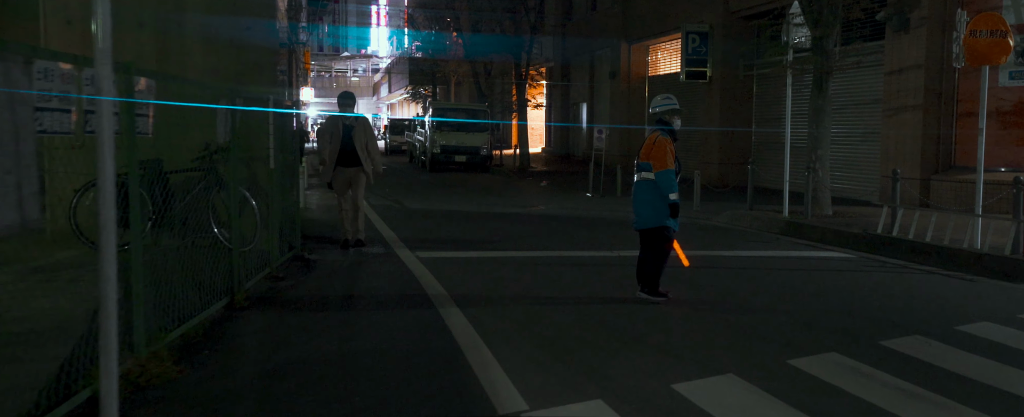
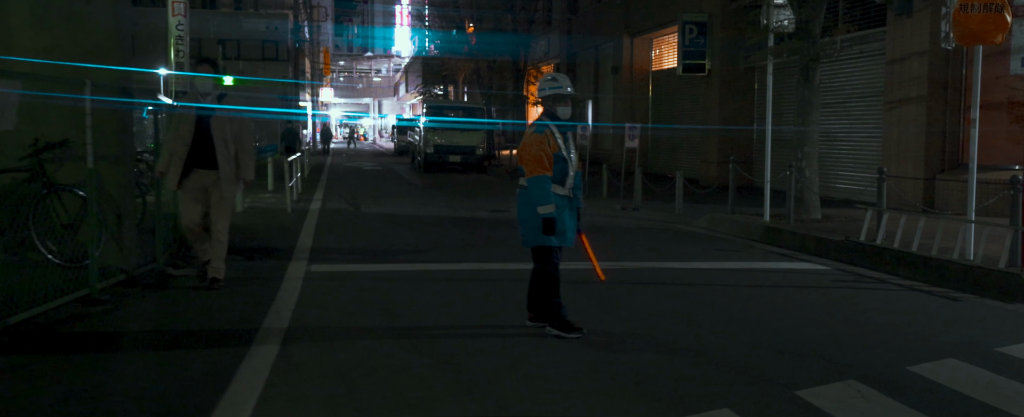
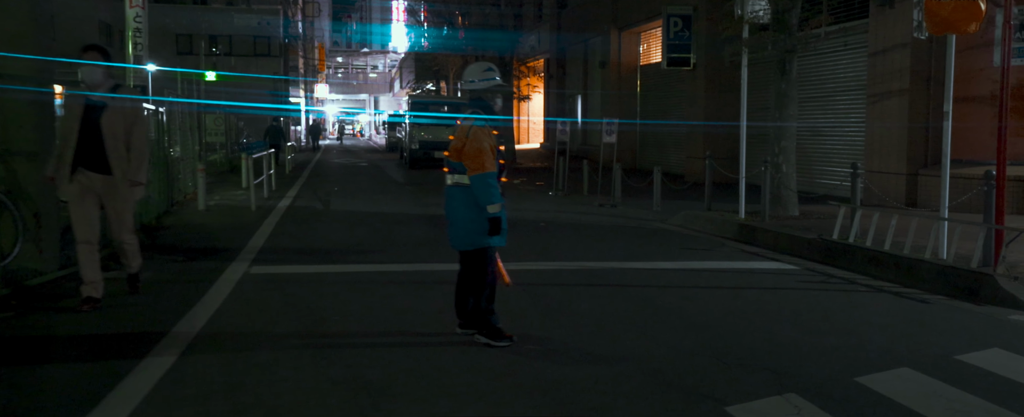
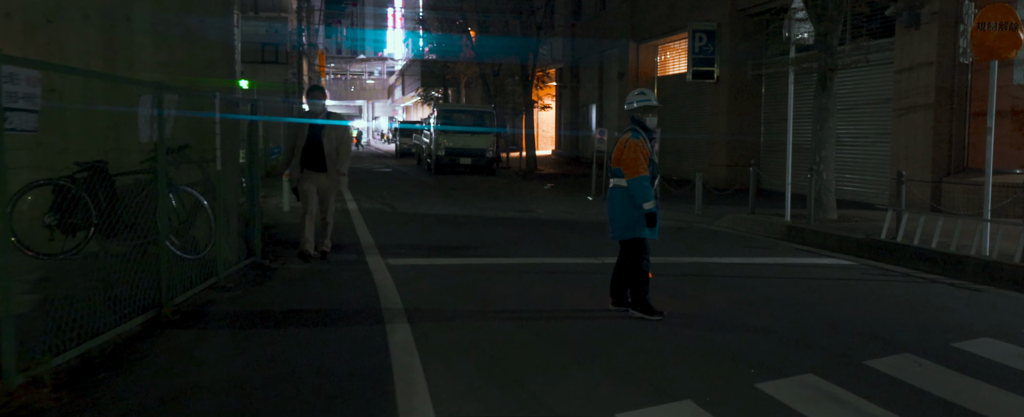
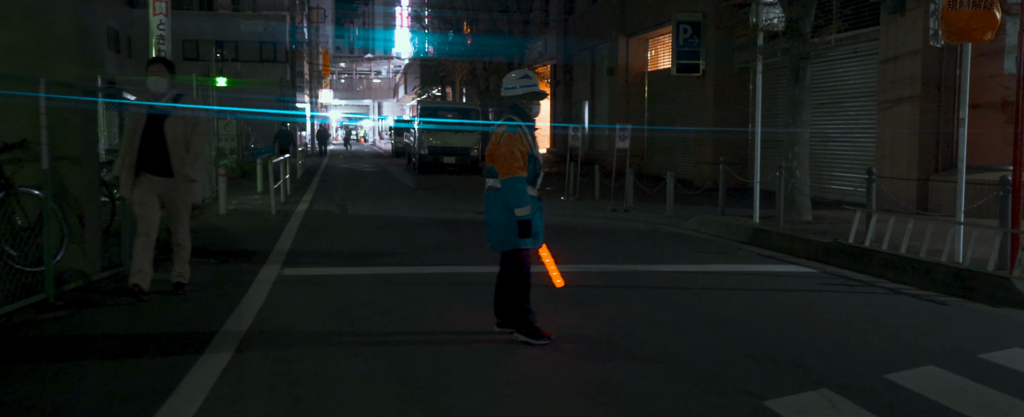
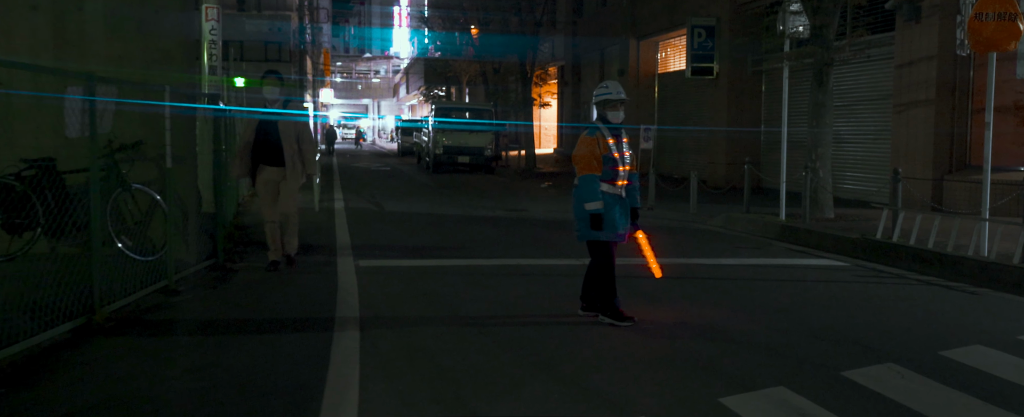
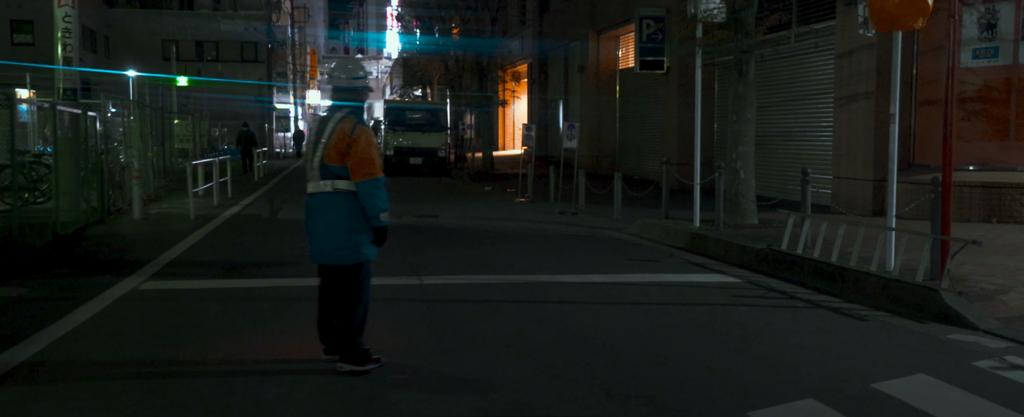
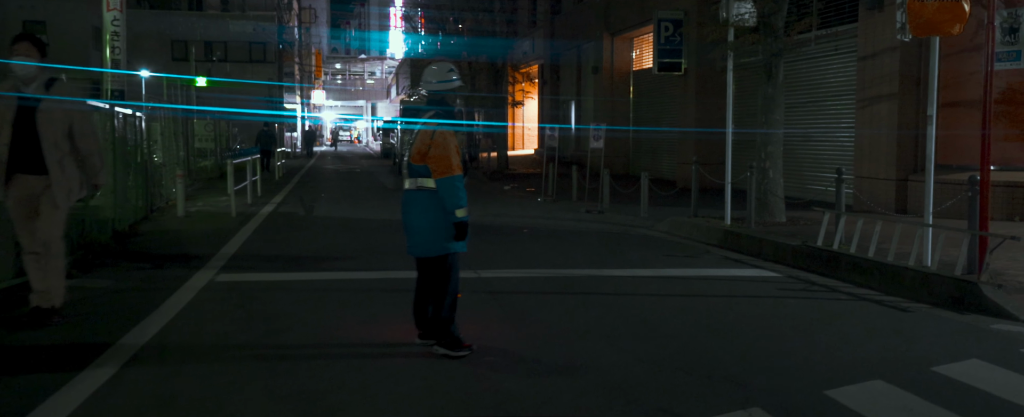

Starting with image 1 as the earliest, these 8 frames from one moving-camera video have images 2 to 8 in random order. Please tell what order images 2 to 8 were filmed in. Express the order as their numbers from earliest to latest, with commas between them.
4, 6, 2, 5, 3, 8, 7
